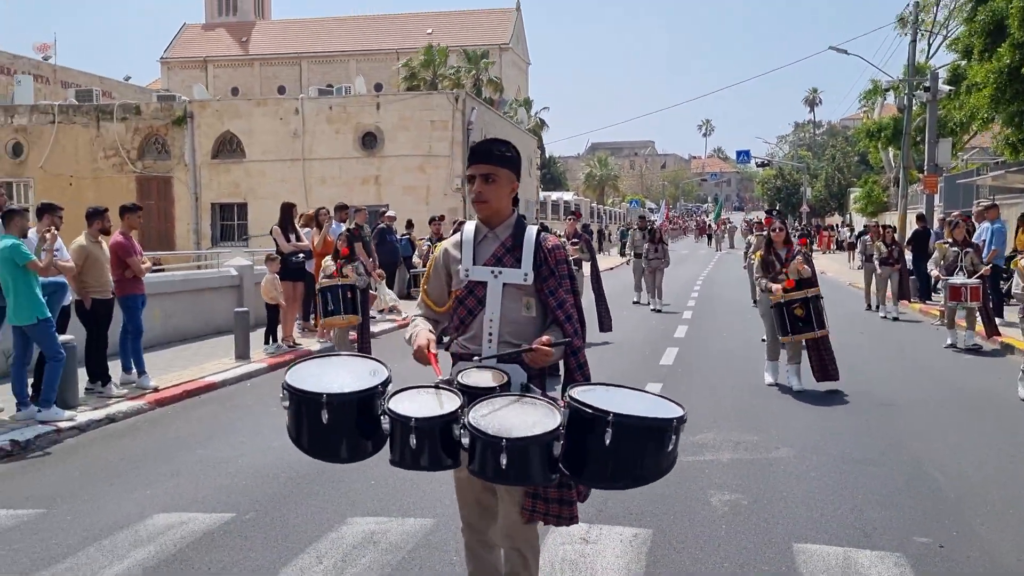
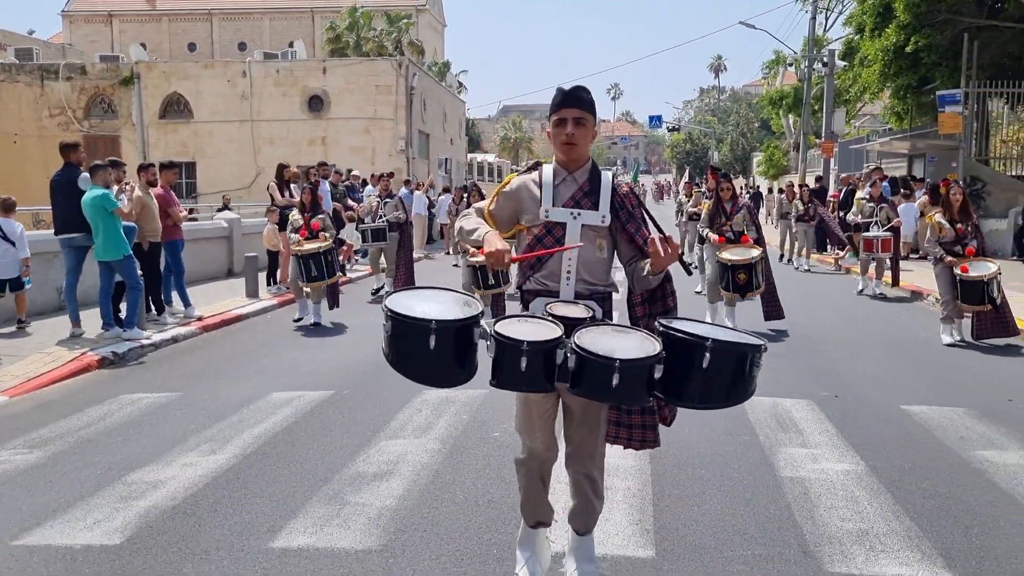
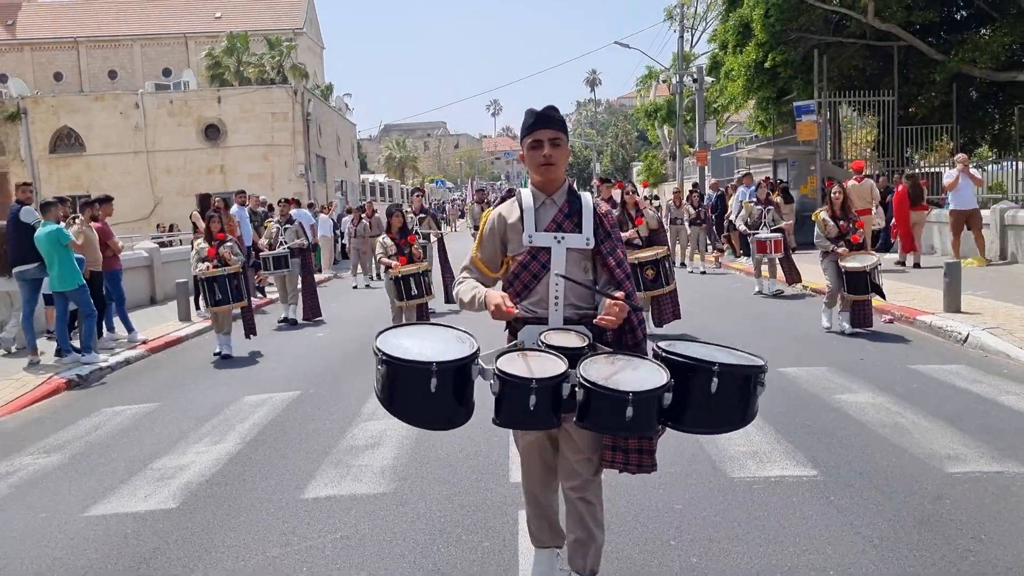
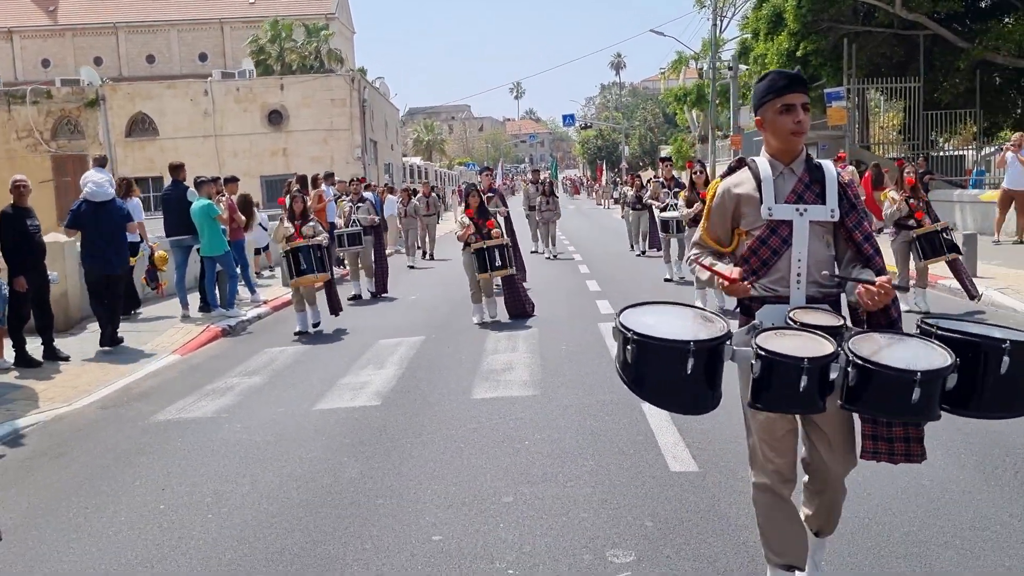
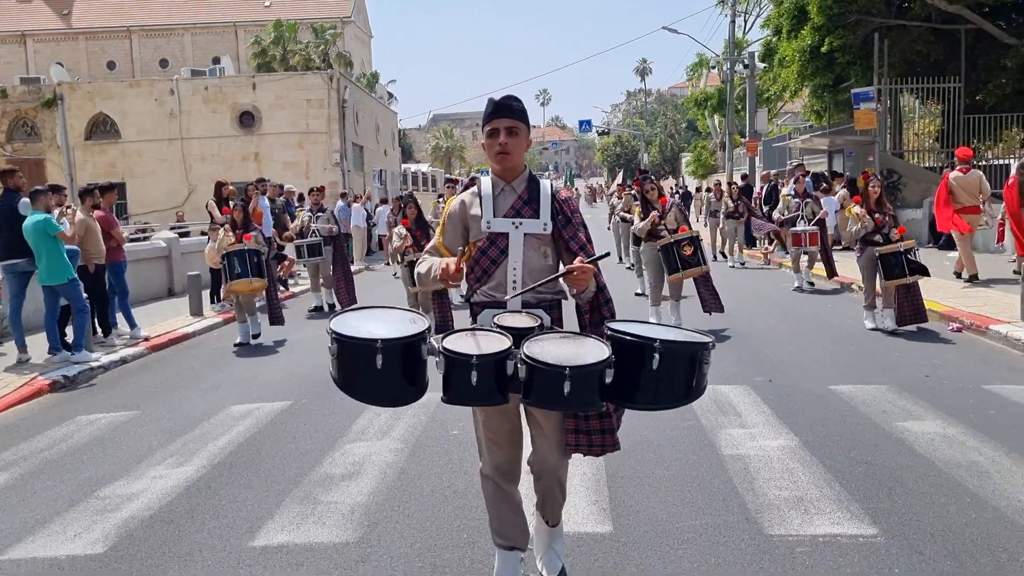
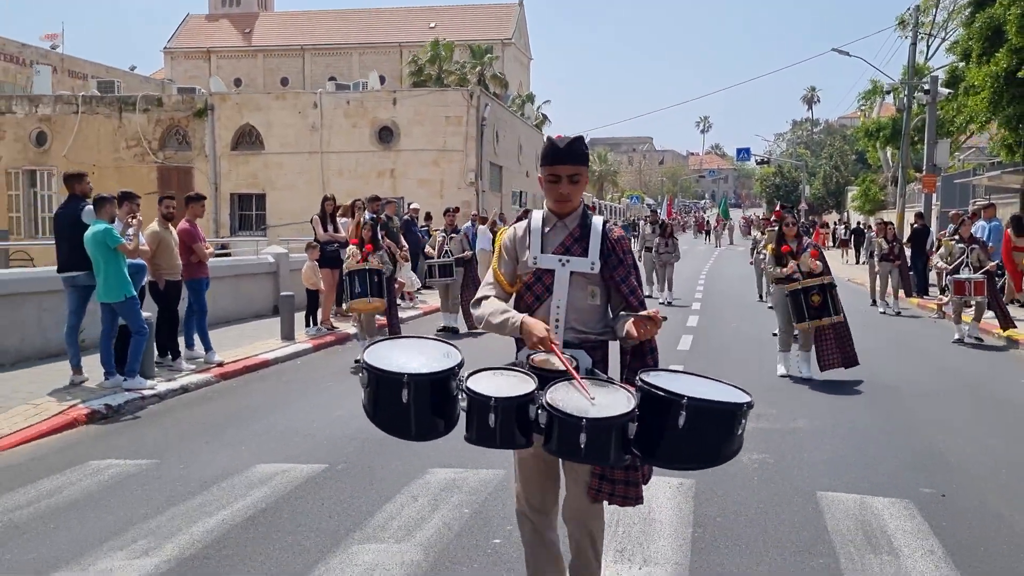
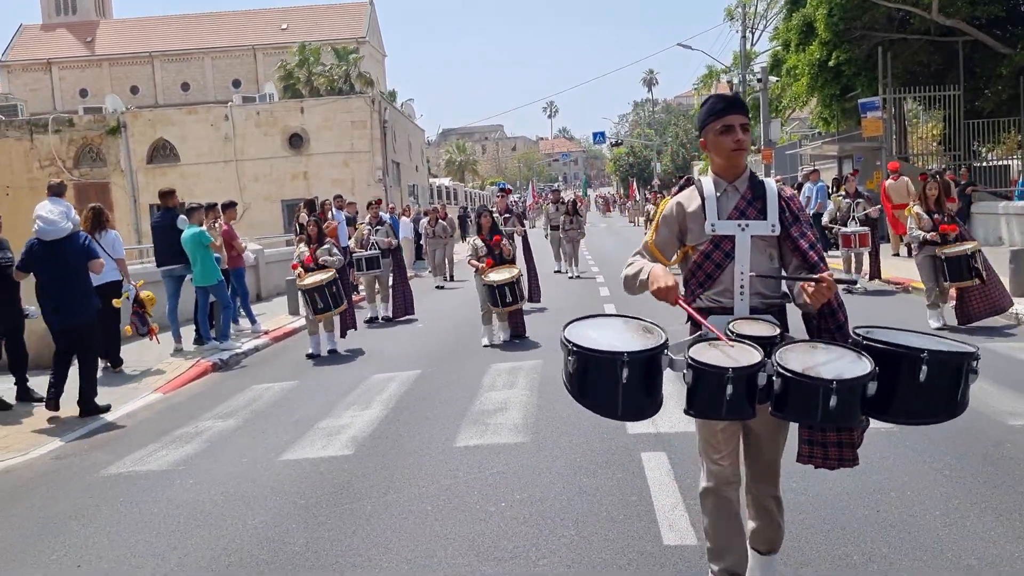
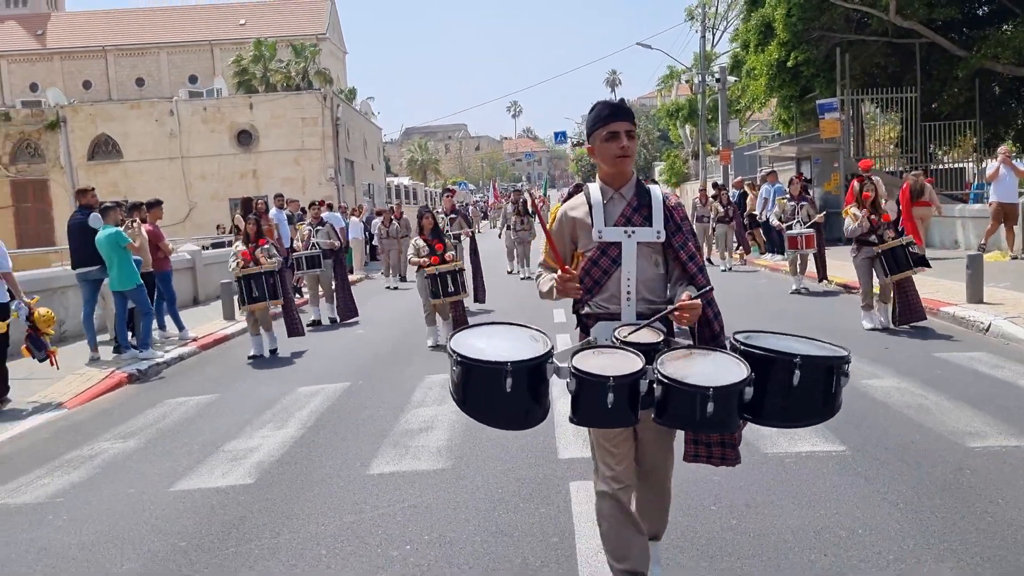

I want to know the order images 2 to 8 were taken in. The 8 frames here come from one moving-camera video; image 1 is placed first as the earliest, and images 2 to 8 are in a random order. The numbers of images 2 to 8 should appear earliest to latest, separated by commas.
6, 2, 5, 3, 8, 7, 4
